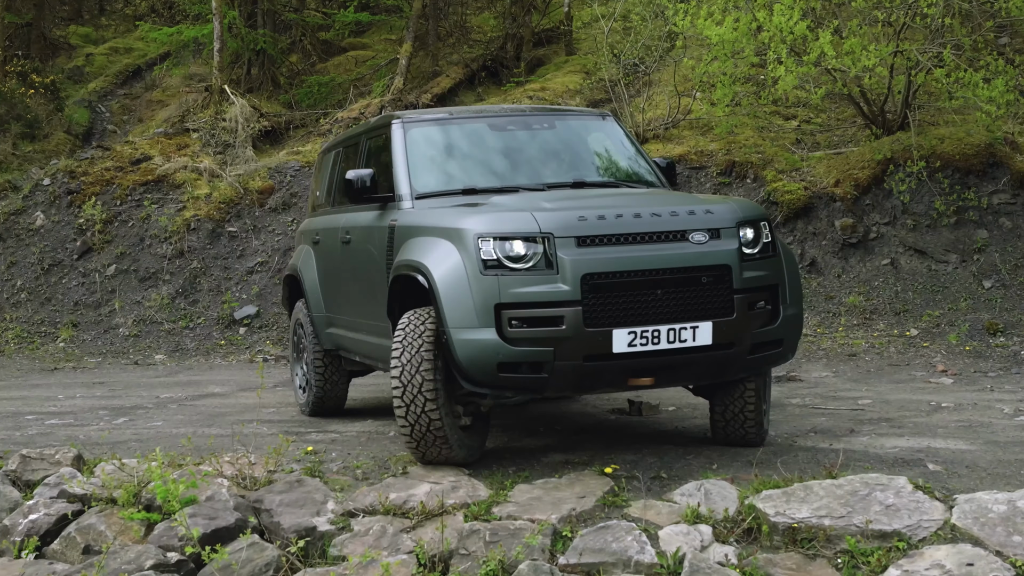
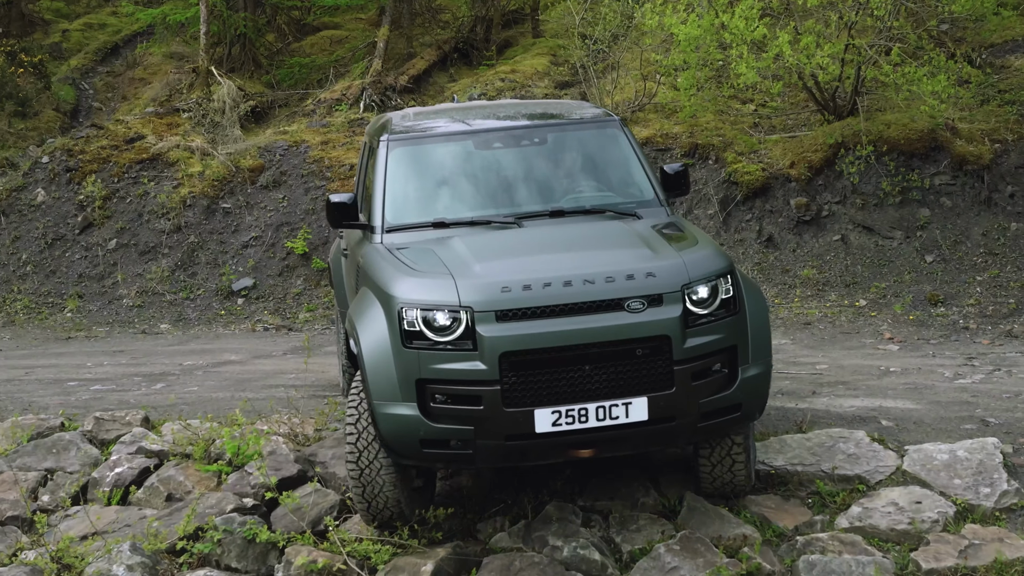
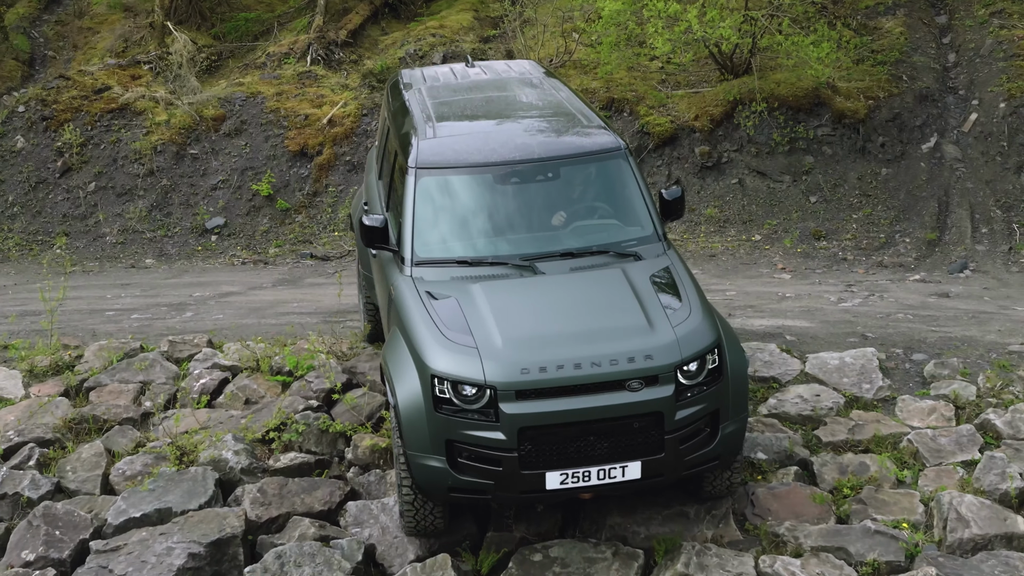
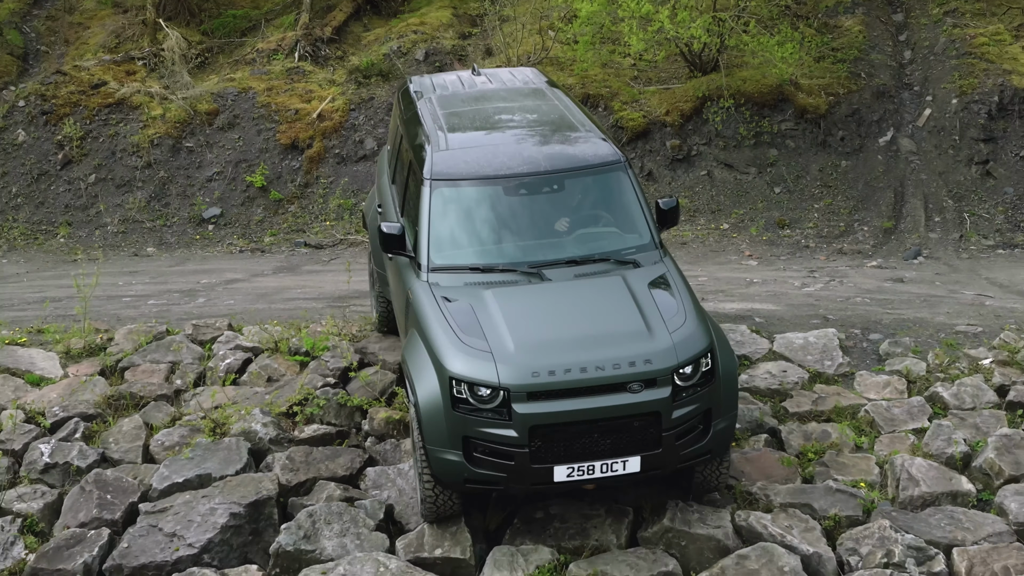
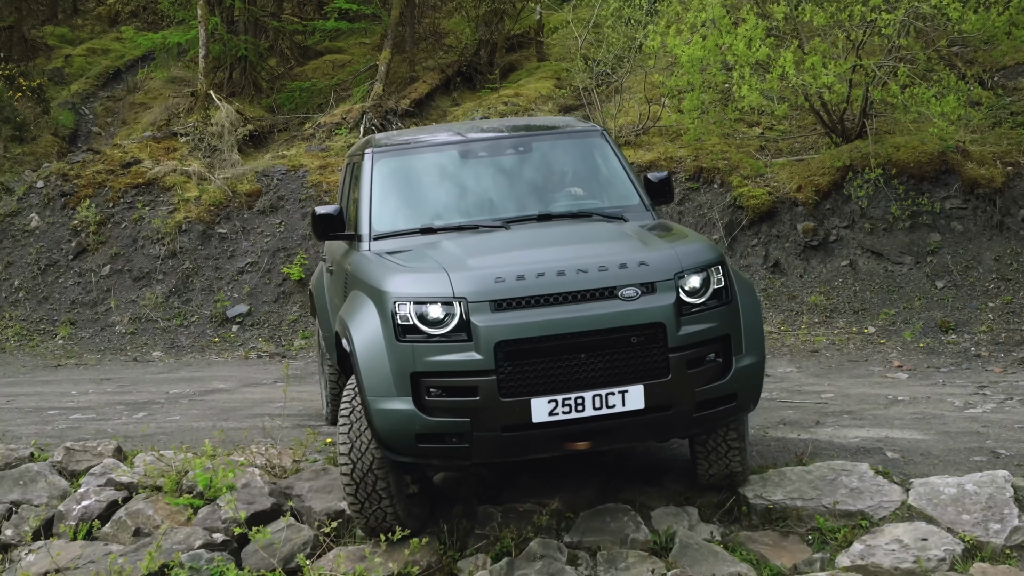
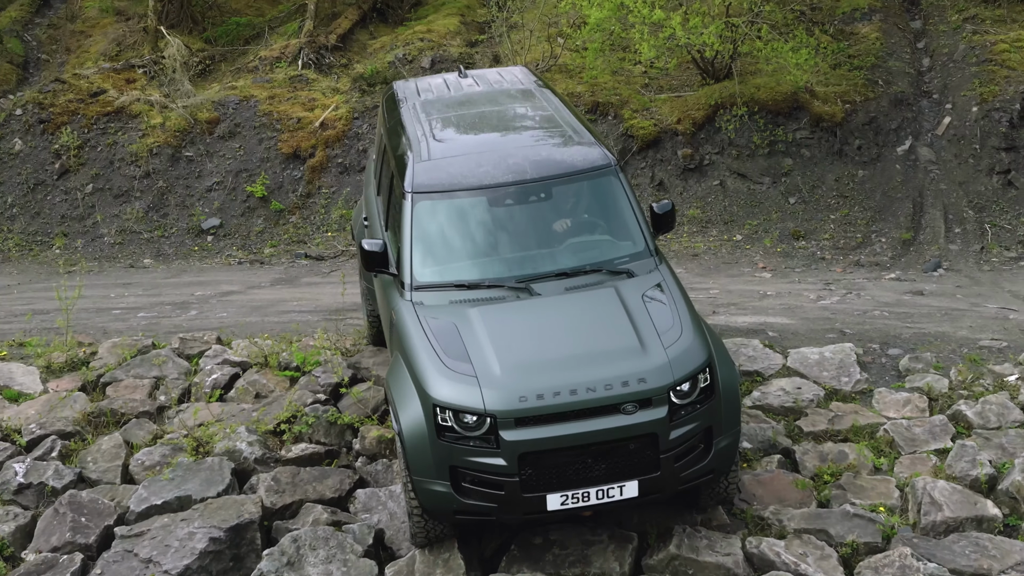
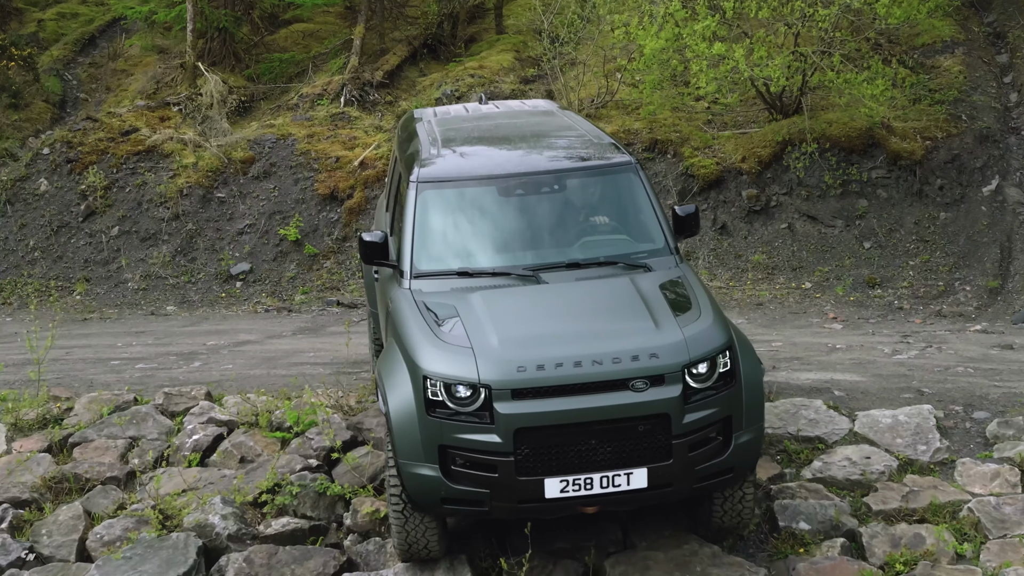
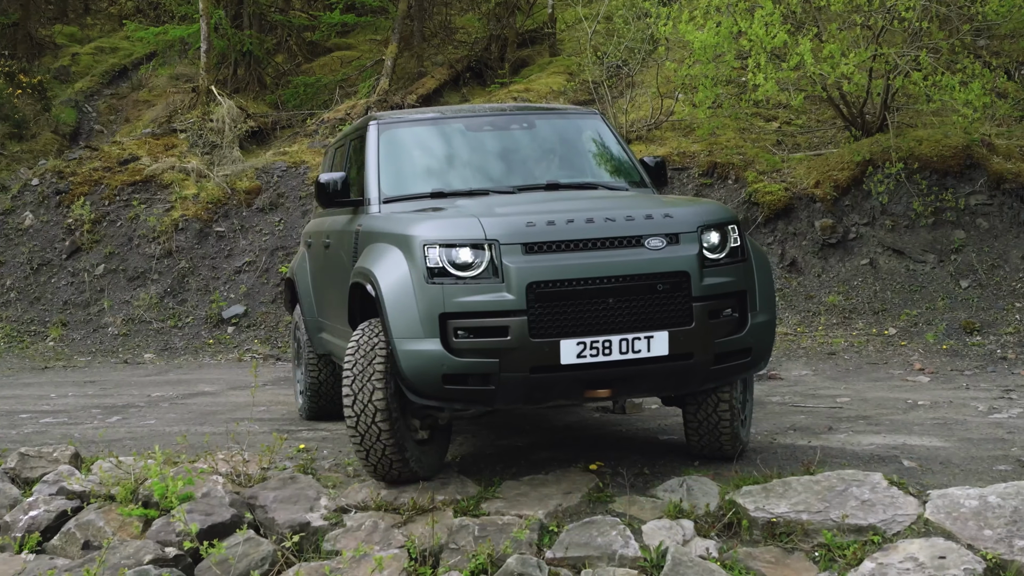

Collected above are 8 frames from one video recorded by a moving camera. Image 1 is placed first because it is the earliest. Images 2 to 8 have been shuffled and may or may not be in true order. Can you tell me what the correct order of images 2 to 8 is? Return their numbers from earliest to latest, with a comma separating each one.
8, 5, 2, 7, 3, 6, 4
